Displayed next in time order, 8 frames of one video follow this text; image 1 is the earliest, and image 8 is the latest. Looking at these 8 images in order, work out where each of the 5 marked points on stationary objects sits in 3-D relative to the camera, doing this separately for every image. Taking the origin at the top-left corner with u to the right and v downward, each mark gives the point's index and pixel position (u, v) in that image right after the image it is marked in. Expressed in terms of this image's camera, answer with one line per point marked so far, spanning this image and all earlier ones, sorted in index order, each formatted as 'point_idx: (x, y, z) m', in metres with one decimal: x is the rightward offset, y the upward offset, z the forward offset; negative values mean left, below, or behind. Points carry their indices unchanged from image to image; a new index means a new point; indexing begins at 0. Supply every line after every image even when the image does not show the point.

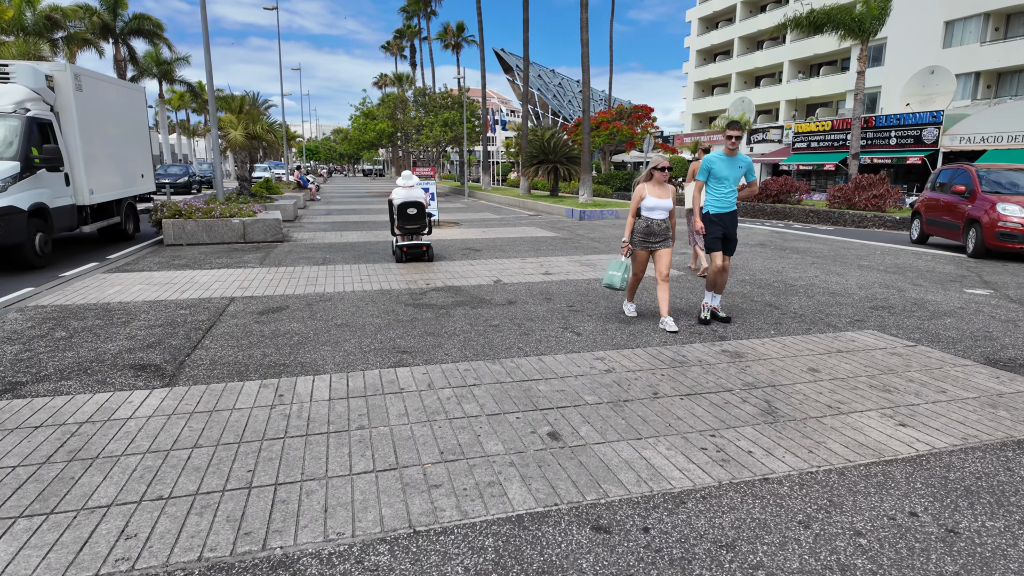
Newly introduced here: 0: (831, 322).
0: (+3.2, -0.4, +6.0) m
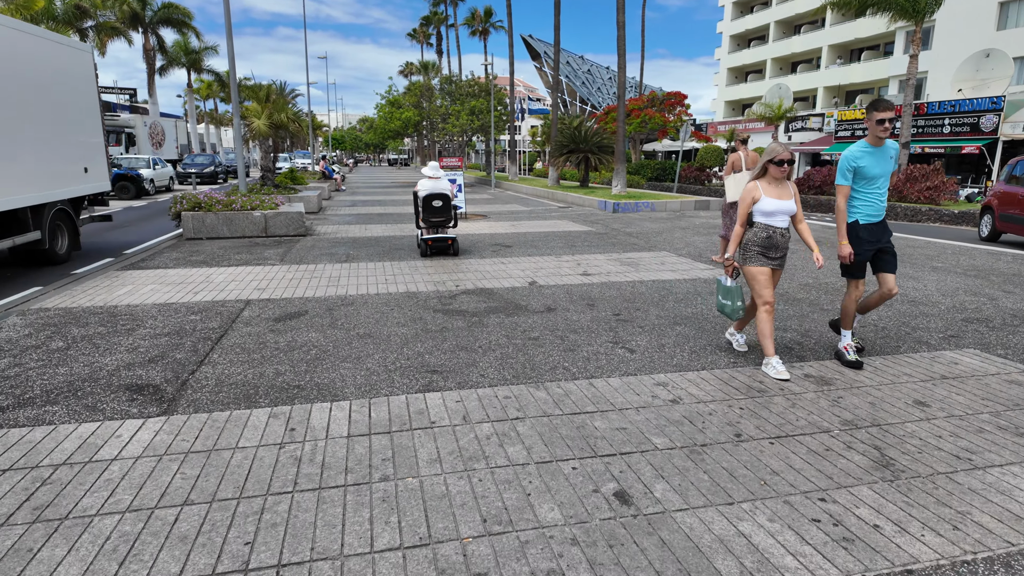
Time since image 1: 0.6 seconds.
0: (+3.6, -0.5, +5.2) m
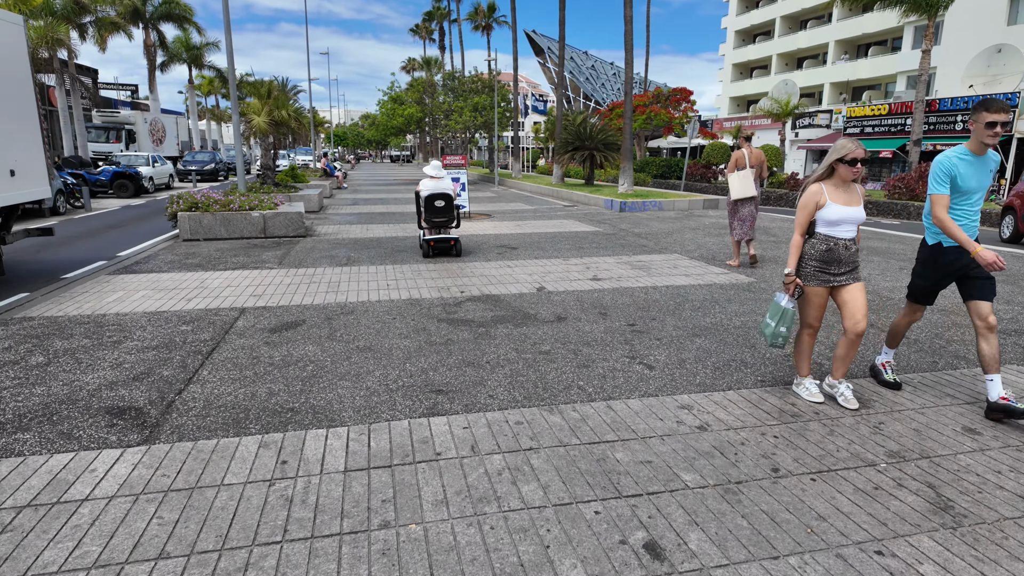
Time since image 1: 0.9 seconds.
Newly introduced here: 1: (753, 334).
0: (+3.7, -0.5, +4.9) m
1: (+2.2, -0.4, +5.4) m
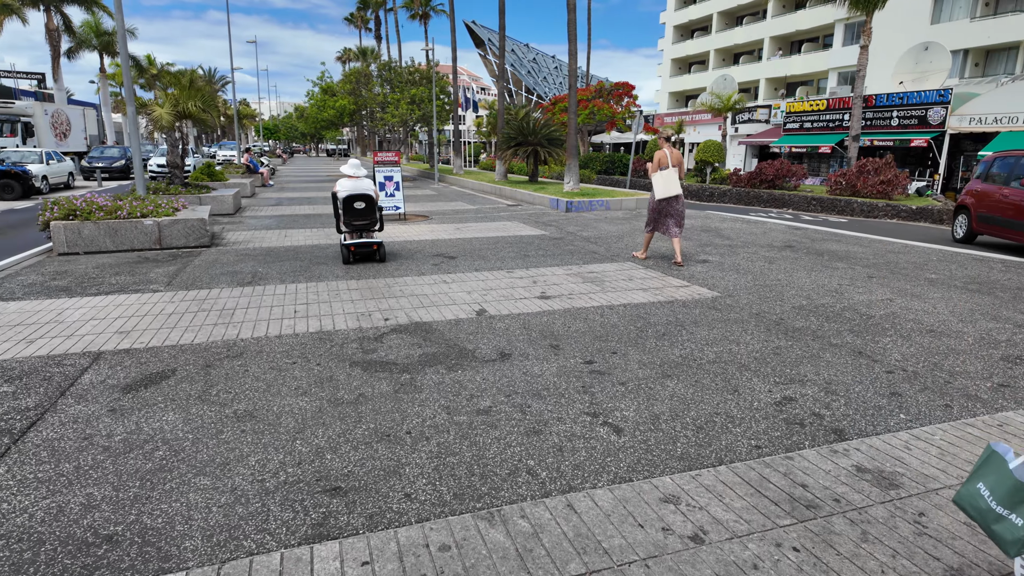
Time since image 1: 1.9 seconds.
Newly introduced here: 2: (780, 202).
0: (+3.2, -0.7, +4.2) m
1: (+1.7, -0.6, +4.5) m
2: (+9.0, +2.9, +20.0) m
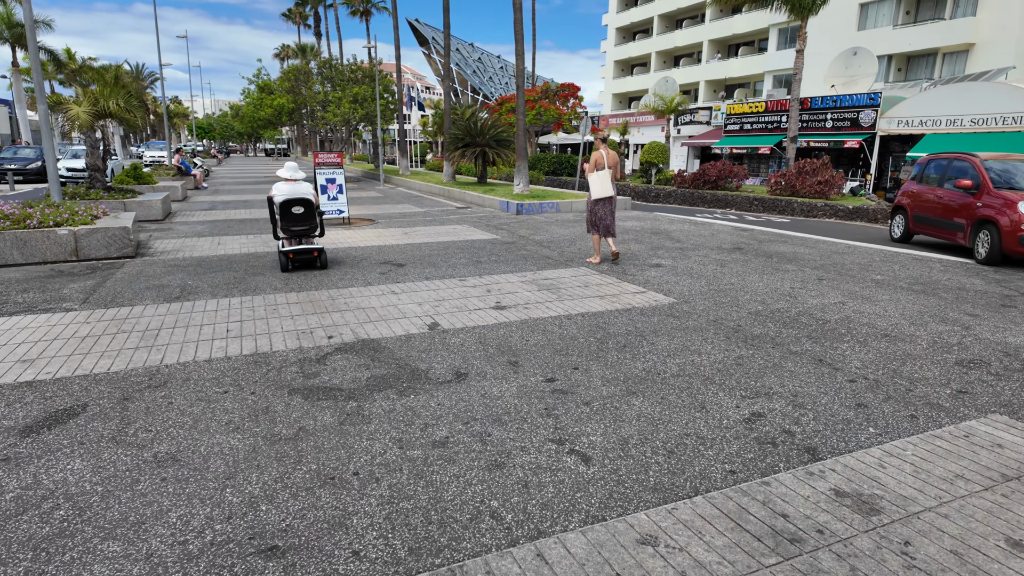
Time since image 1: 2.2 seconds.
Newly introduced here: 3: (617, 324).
0: (+2.9, -0.8, +4.1) m
1: (+1.4, -0.7, +4.3) m
2: (+7.2, +2.9, +20.4) m
3: (+1.0, -0.4, +5.9) m
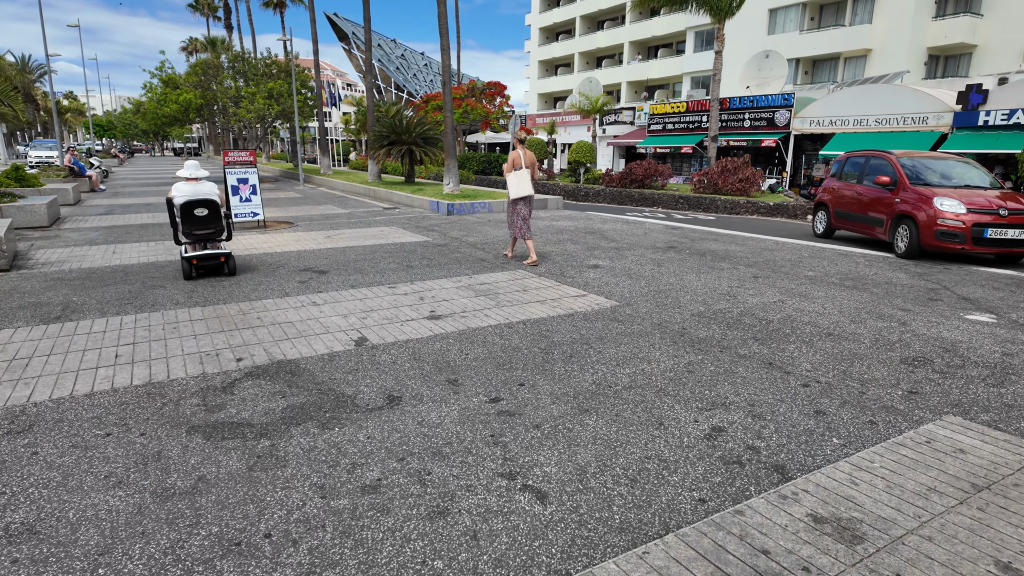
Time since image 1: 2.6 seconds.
0: (+2.5, -0.8, +4.0) m
1: (+1.0, -0.8, +4.0) m
2: (+4.8, +3.0, +20.6) m
3: (+0.5, -0.4, +5.5) m
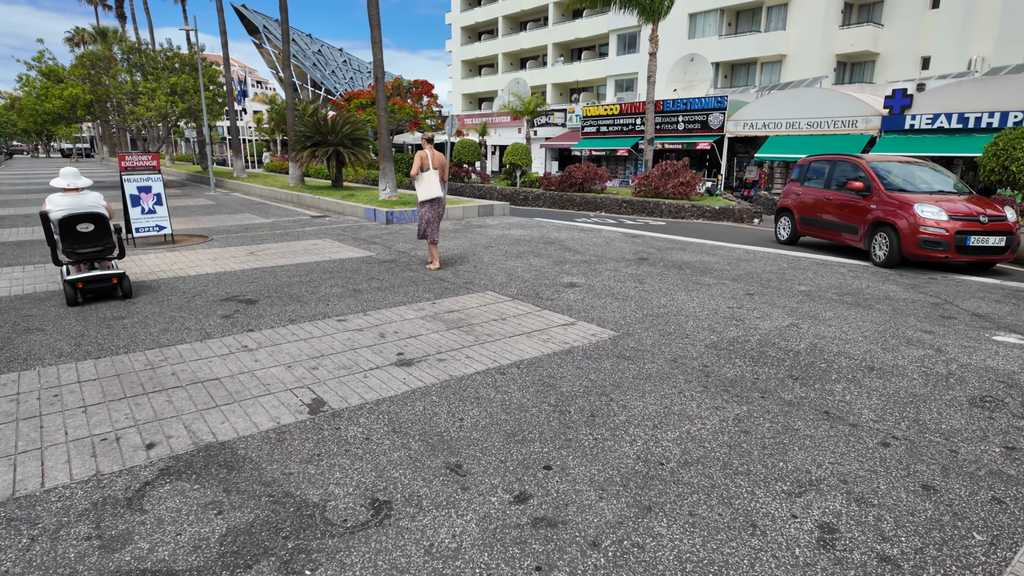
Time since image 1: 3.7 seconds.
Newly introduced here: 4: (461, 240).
0: (+2.7, -1.0, +3.3) m
1: (+1.1, -1.0, +3.1) m
2: (+2.8, +2.8, +20.1) m
3: (+0.4, -0.7, +4.5) m
4: (-0.9, +0.9, +11.1) m
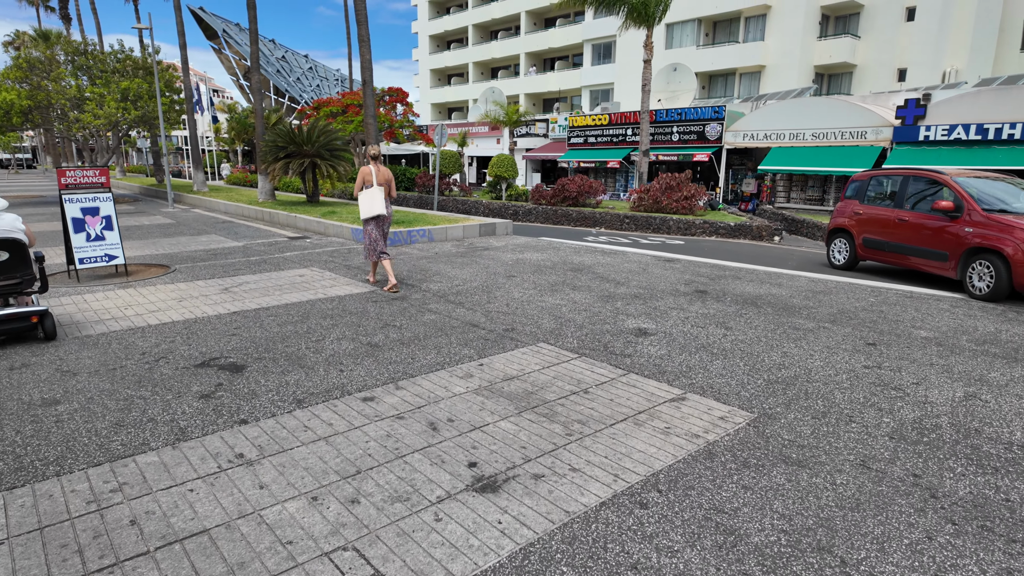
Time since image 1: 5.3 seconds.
0: (+3.5, -1.4, +1.9) m
1: (+2.0, -1.4, +1.7) m
2: (+2.5, +2.2, +18.7) m
3: (+1.2, -1.1, +3.0) m
4: (-0.6, +0.3, +9.5) m
